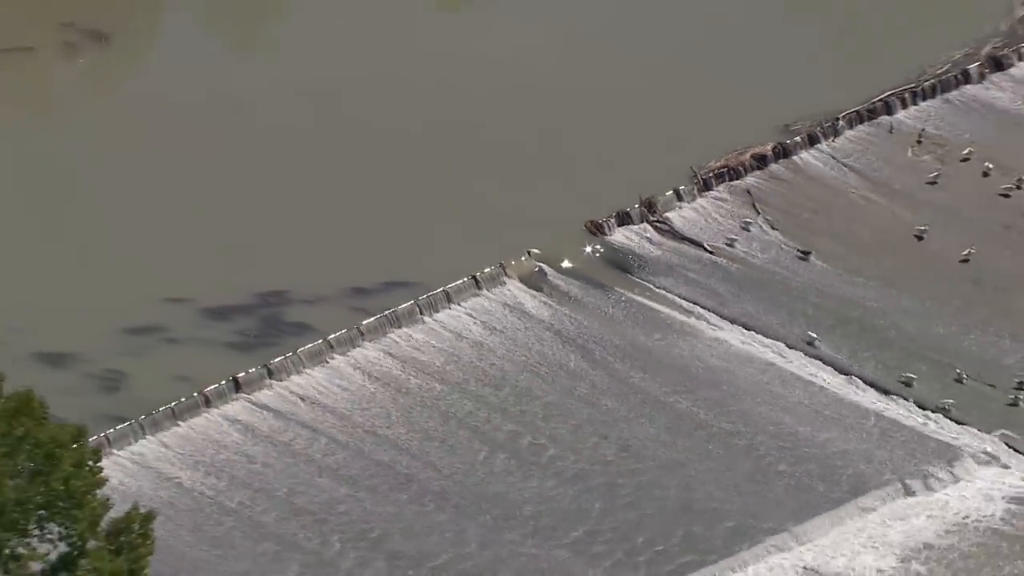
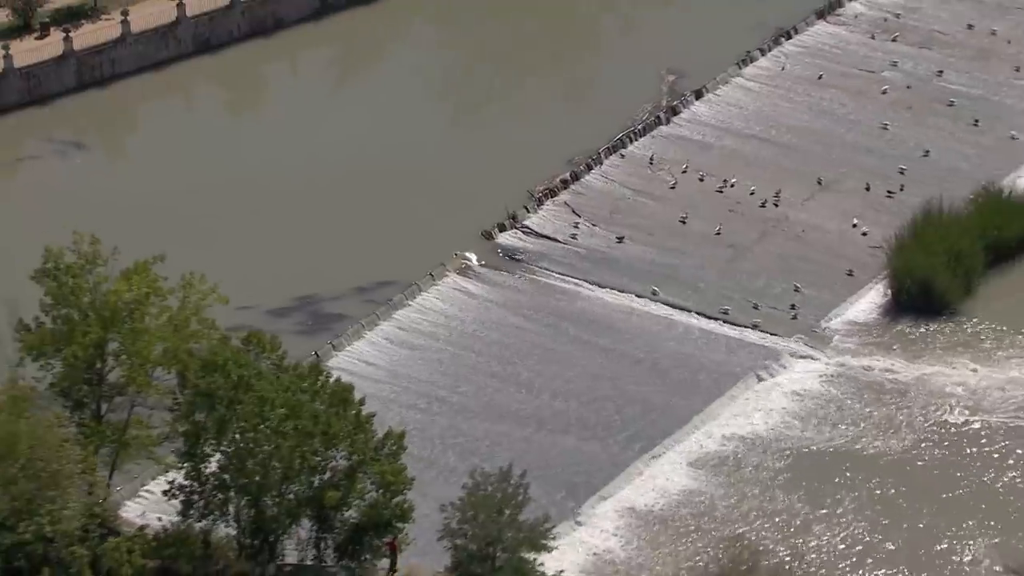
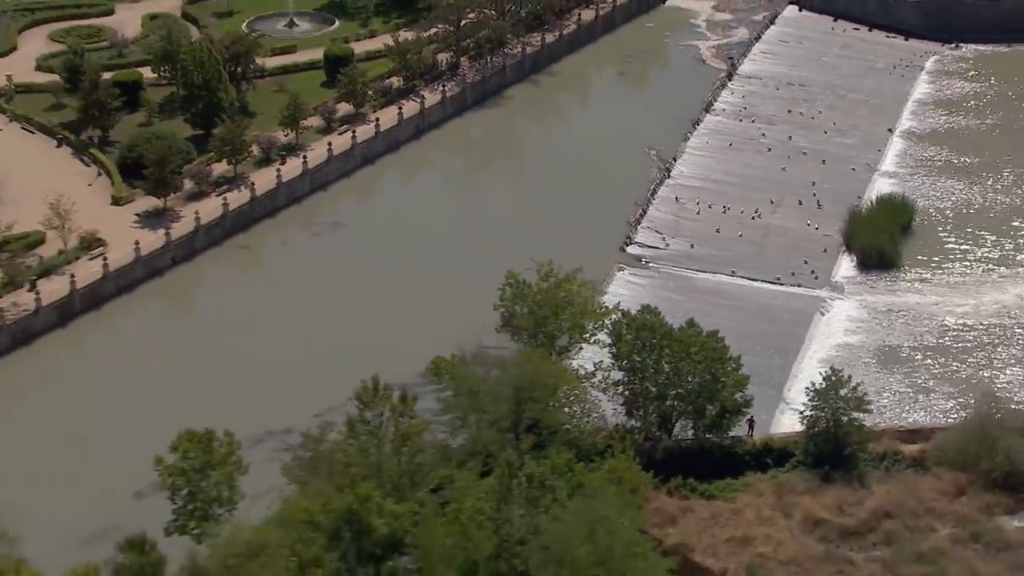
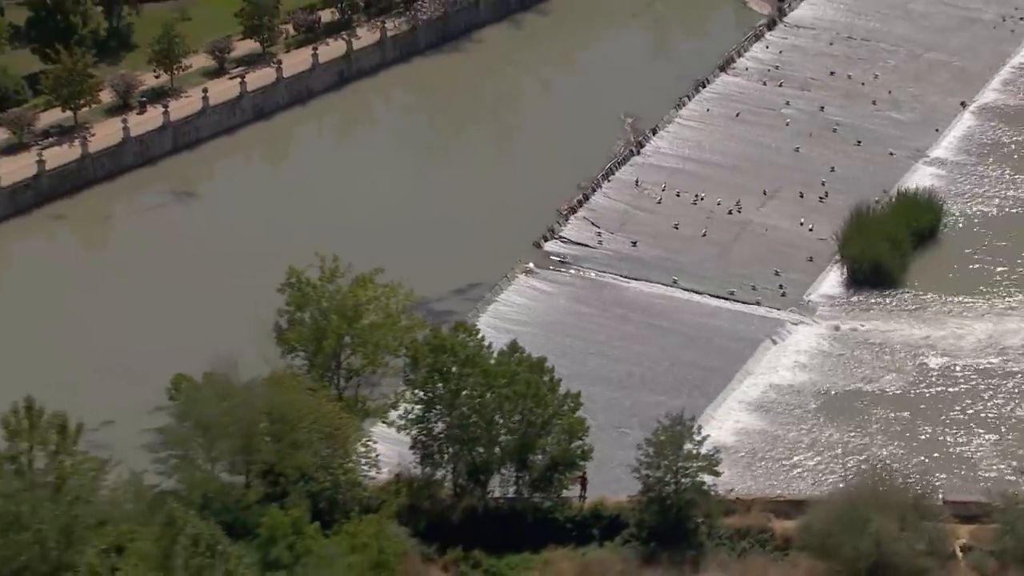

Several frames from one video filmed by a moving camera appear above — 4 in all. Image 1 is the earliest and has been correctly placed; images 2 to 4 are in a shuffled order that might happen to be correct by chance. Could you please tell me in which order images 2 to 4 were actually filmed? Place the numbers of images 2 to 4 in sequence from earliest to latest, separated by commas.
2, 4, 3
